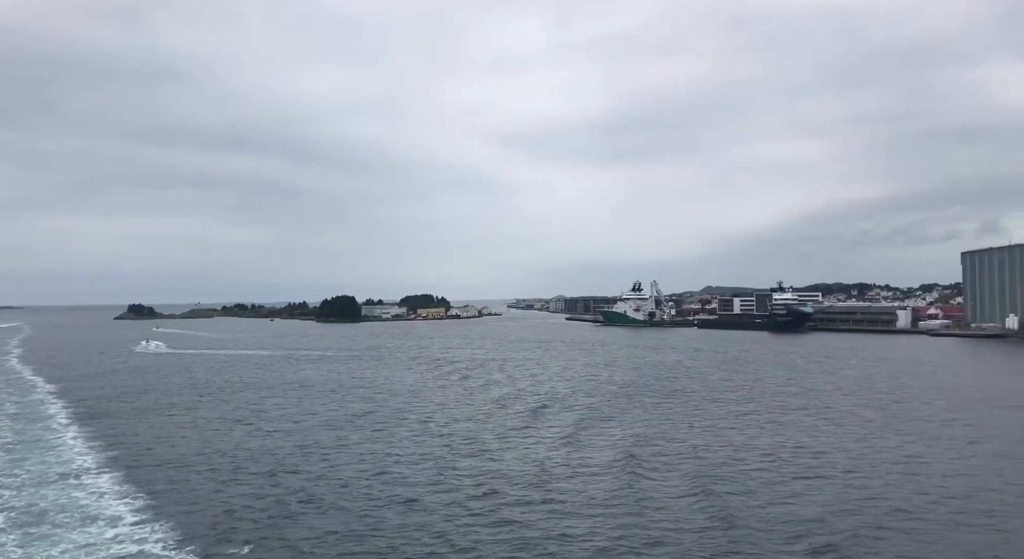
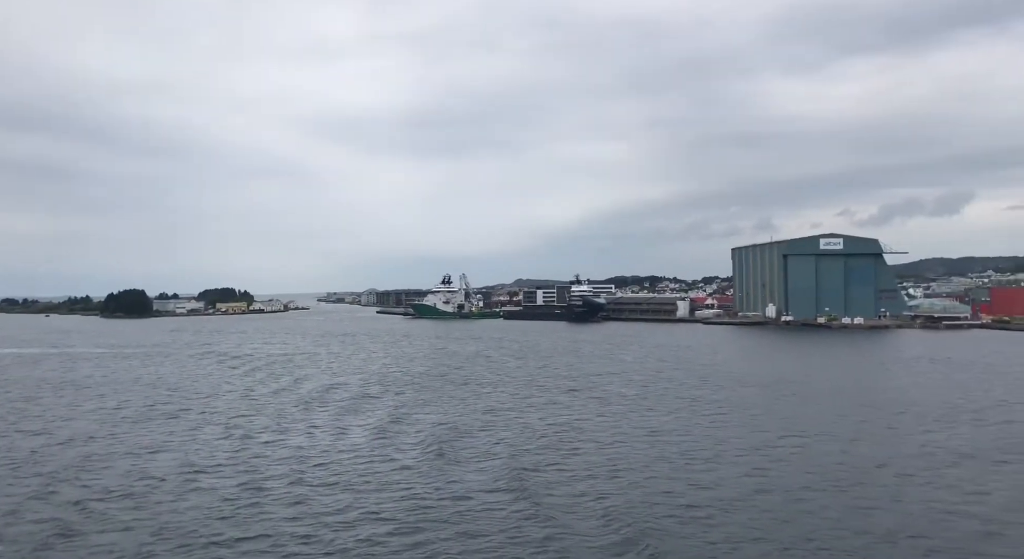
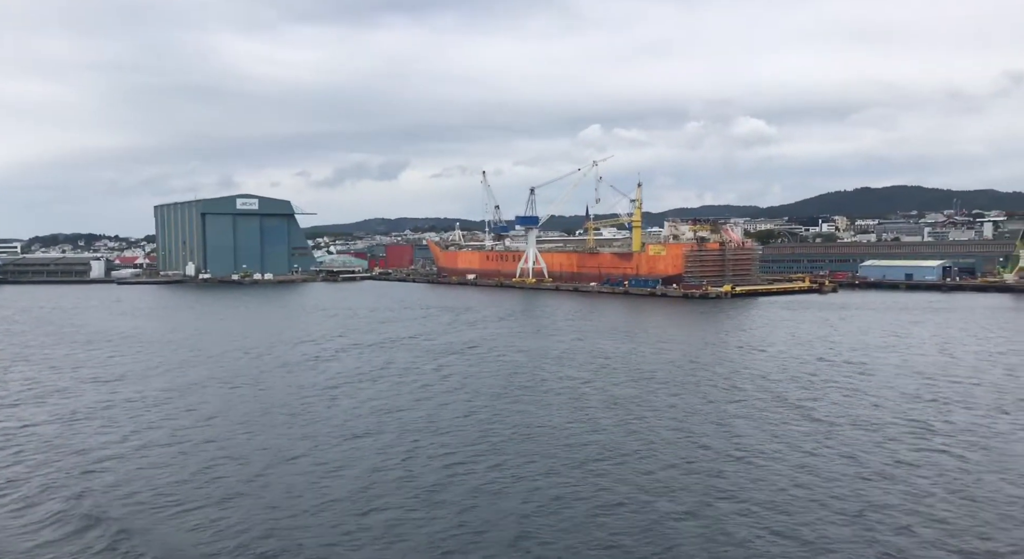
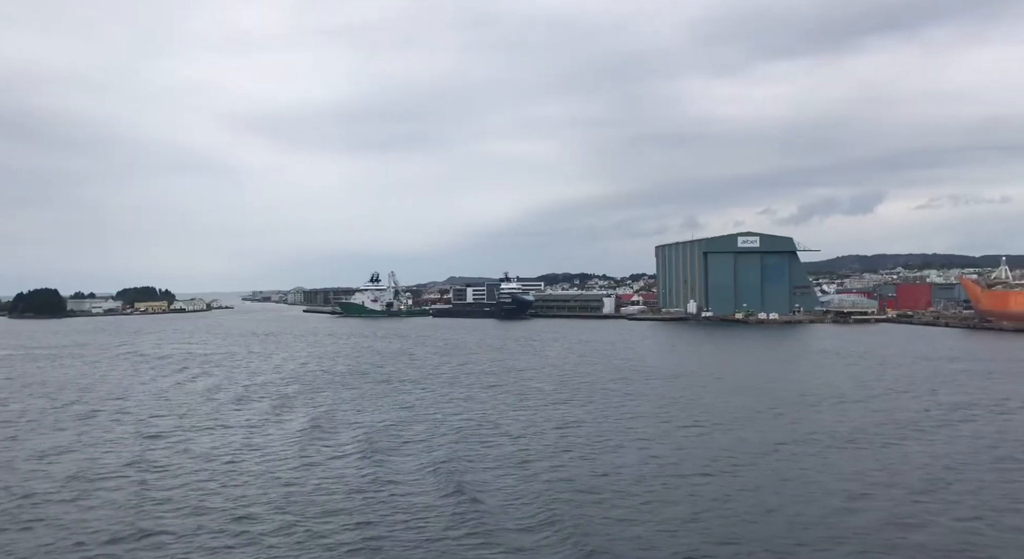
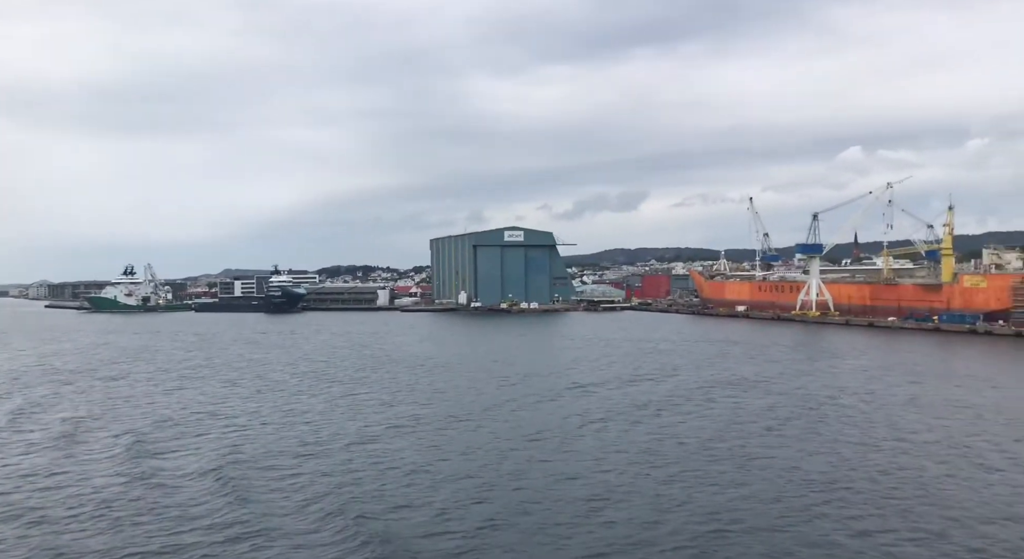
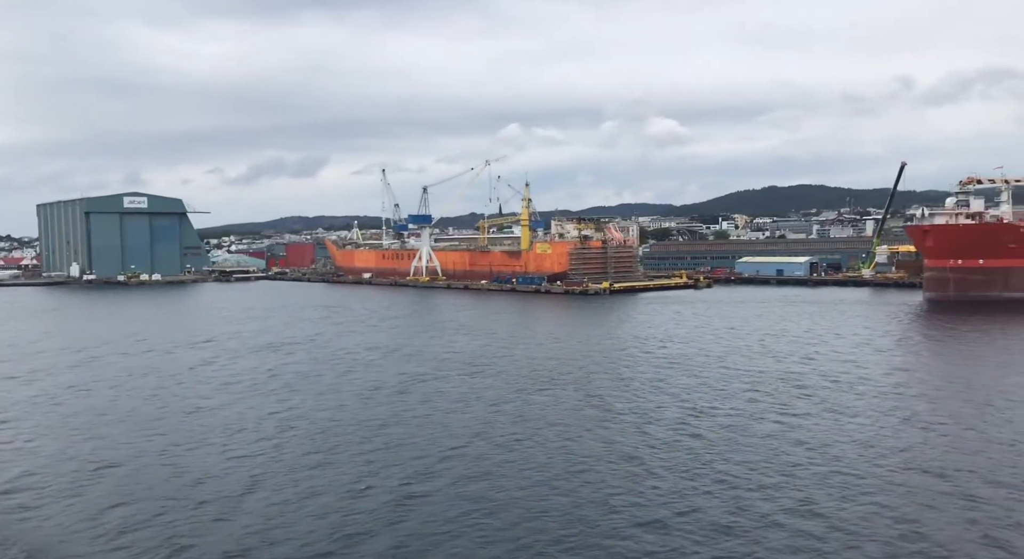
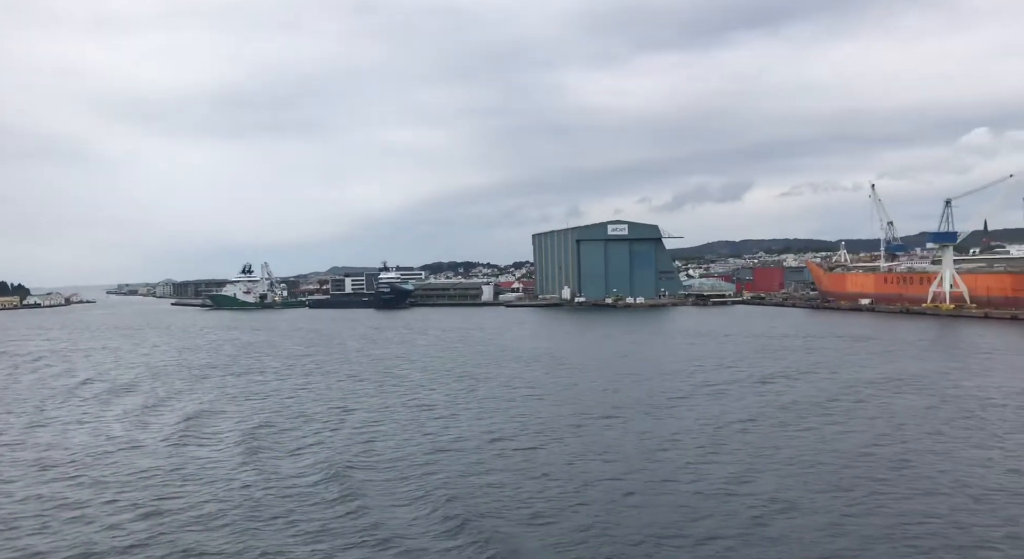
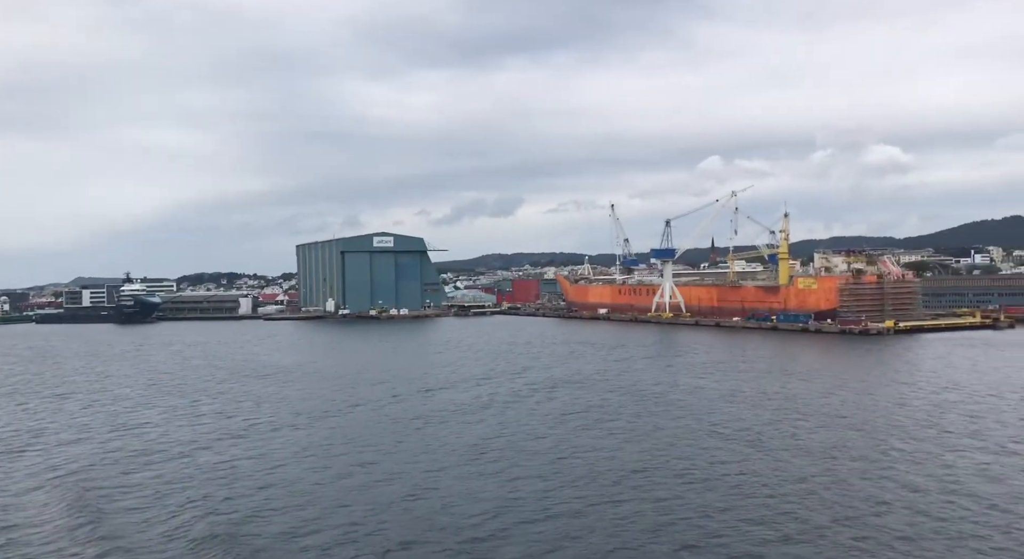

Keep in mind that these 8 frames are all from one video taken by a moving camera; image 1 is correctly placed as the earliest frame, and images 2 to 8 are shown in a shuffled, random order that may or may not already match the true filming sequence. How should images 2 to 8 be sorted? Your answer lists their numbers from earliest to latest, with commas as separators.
2, 4, 7, 5, 8, 3, 6
